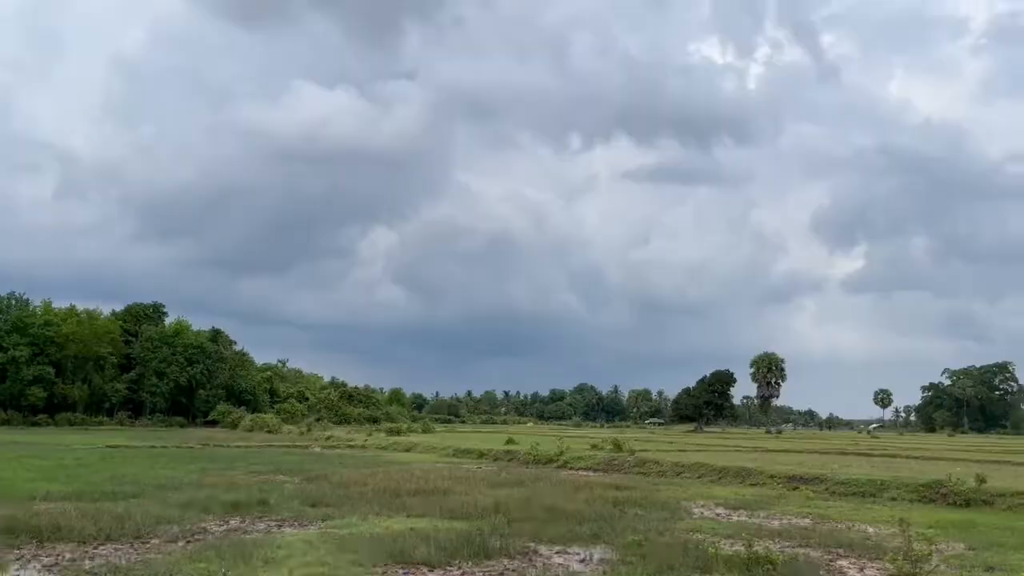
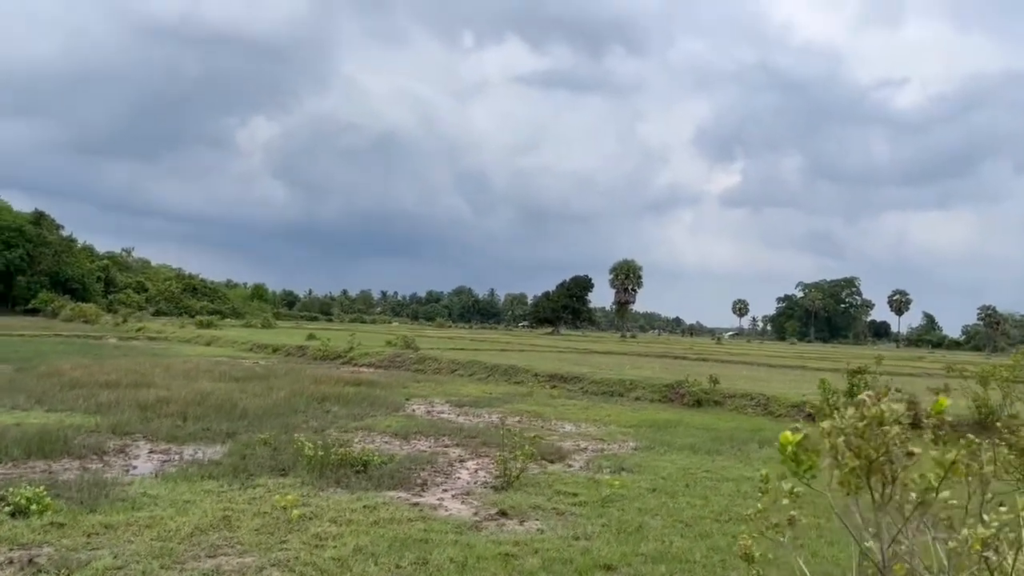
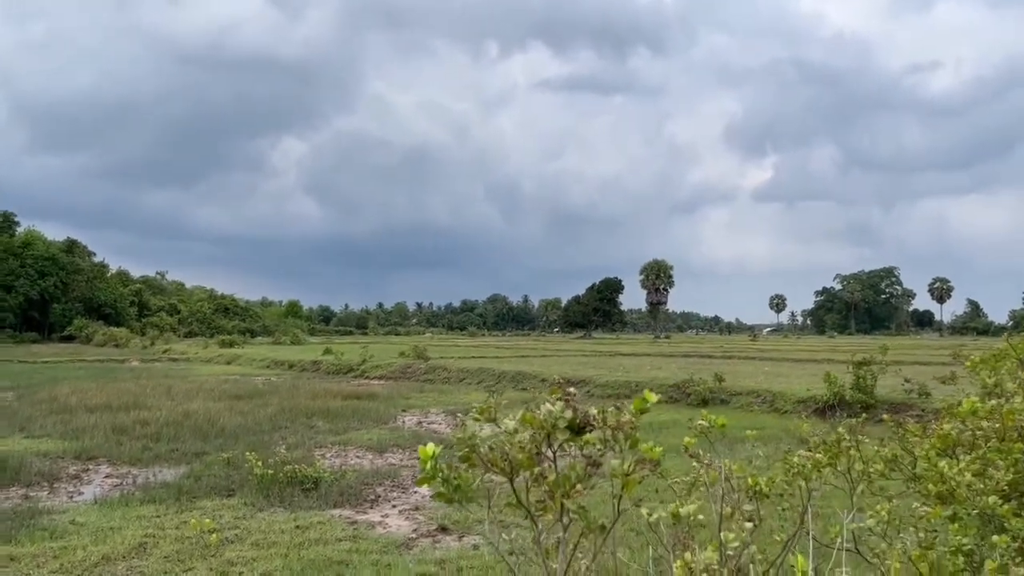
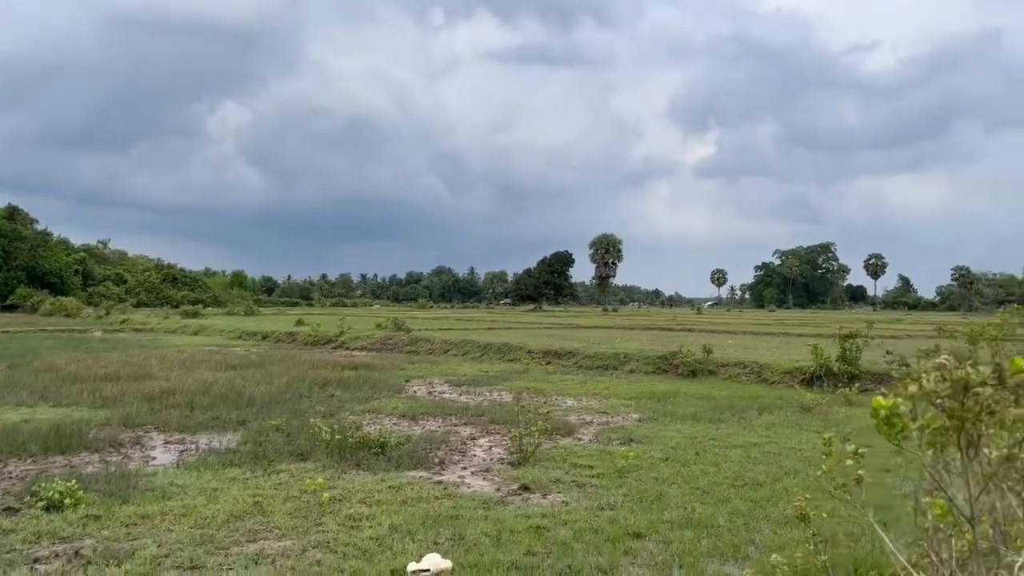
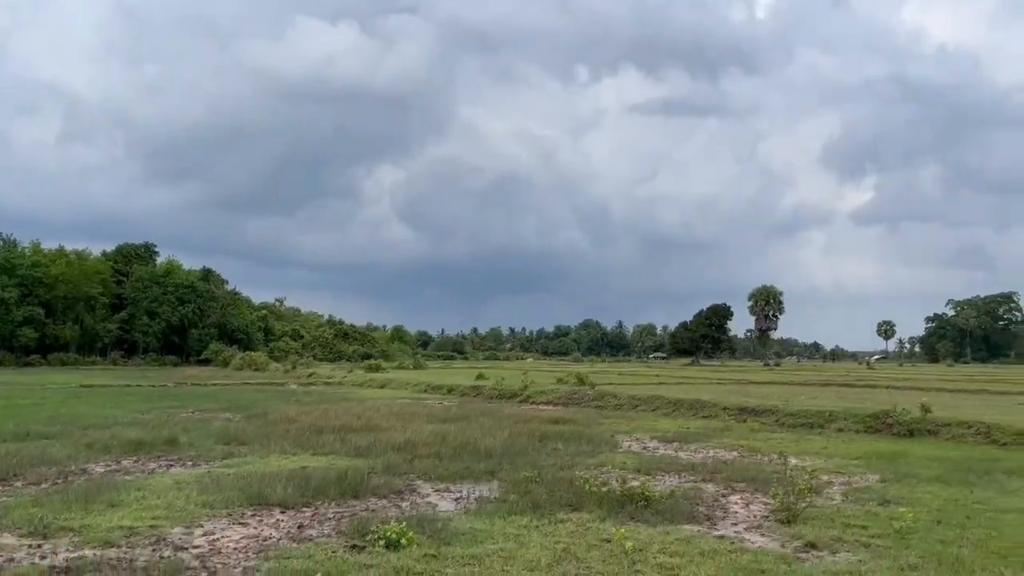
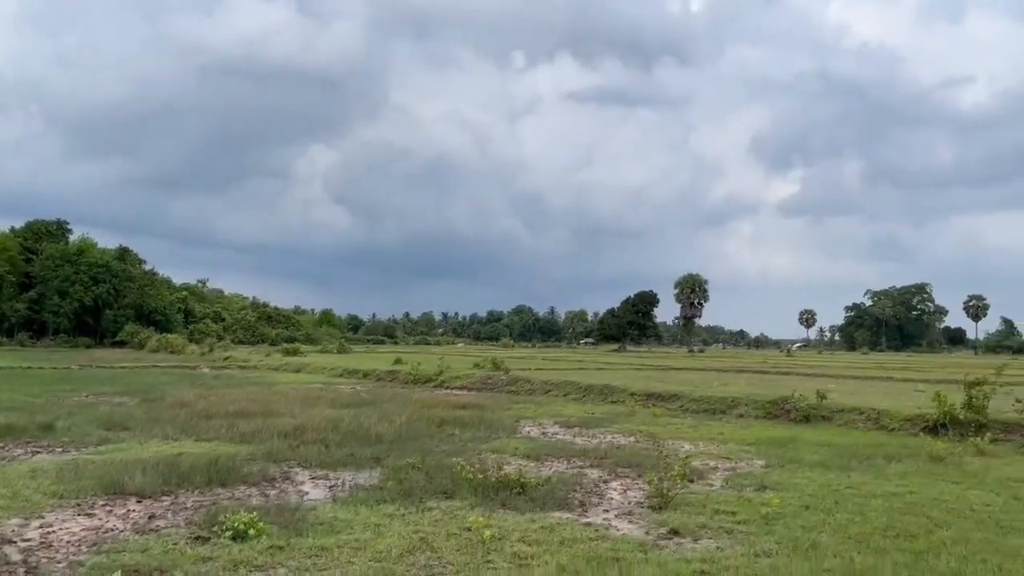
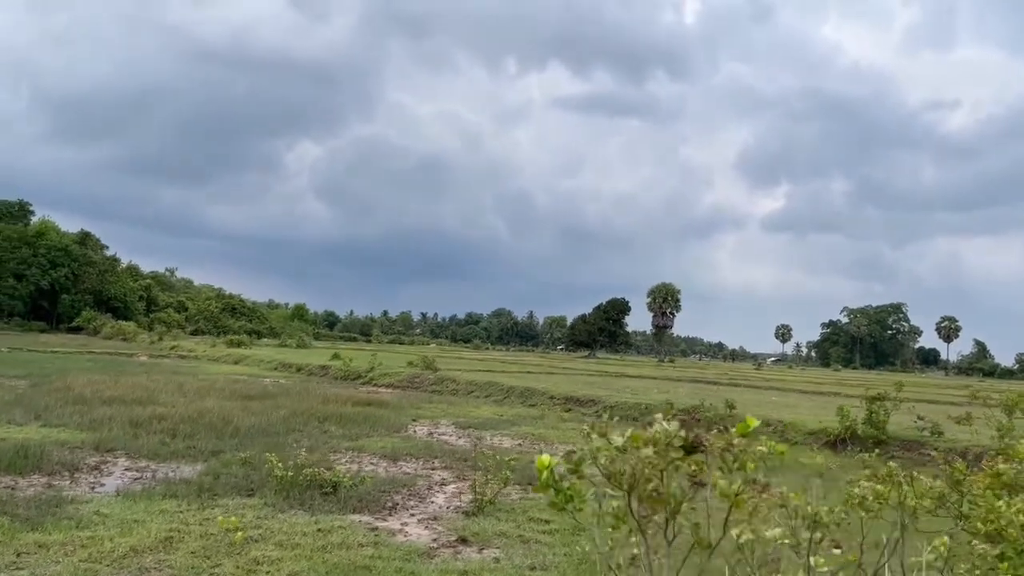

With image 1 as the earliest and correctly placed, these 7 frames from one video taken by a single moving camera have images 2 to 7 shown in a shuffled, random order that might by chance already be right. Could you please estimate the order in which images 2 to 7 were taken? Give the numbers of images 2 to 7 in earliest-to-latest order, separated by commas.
5, 6, 4, 2, 7, 3
